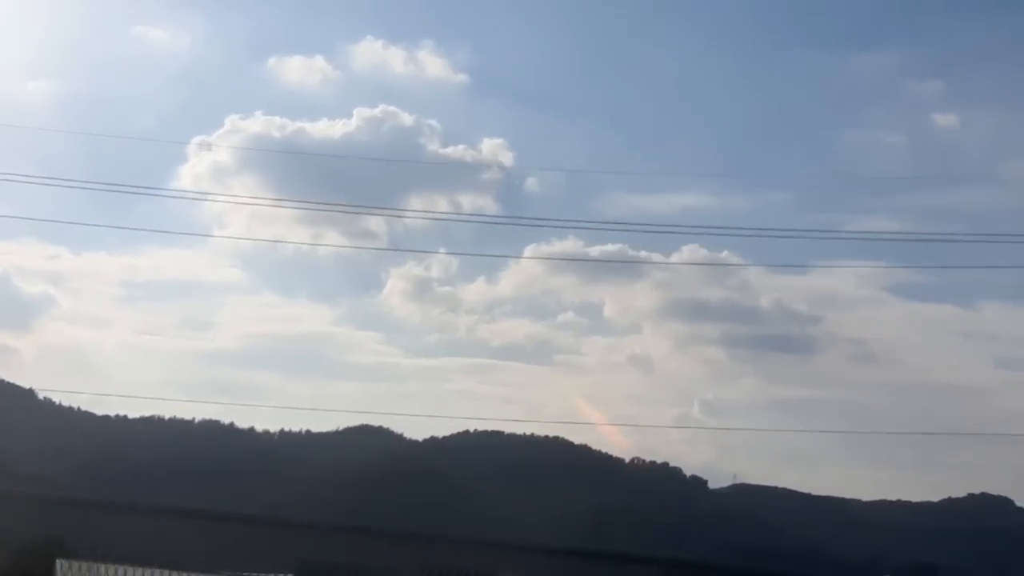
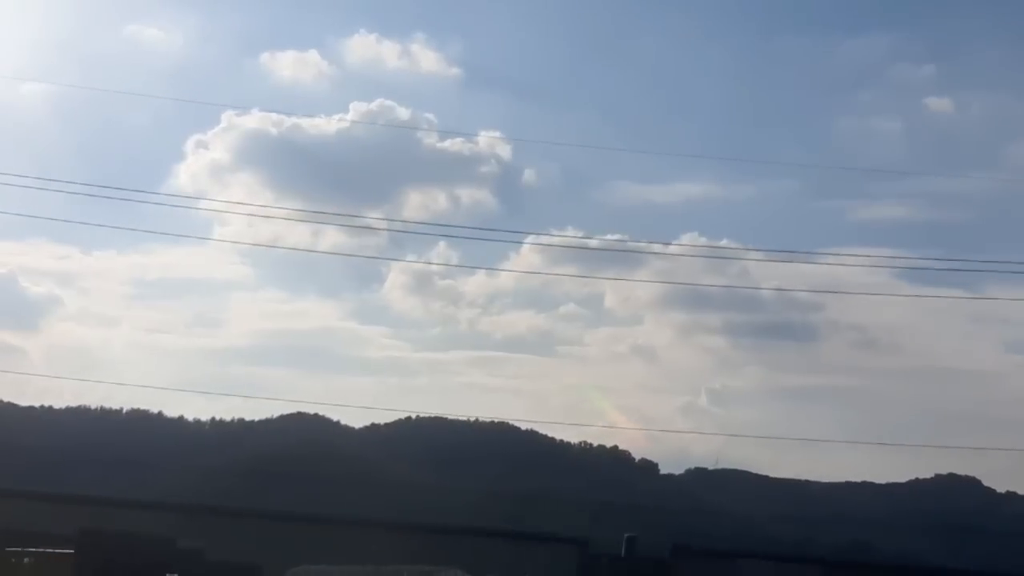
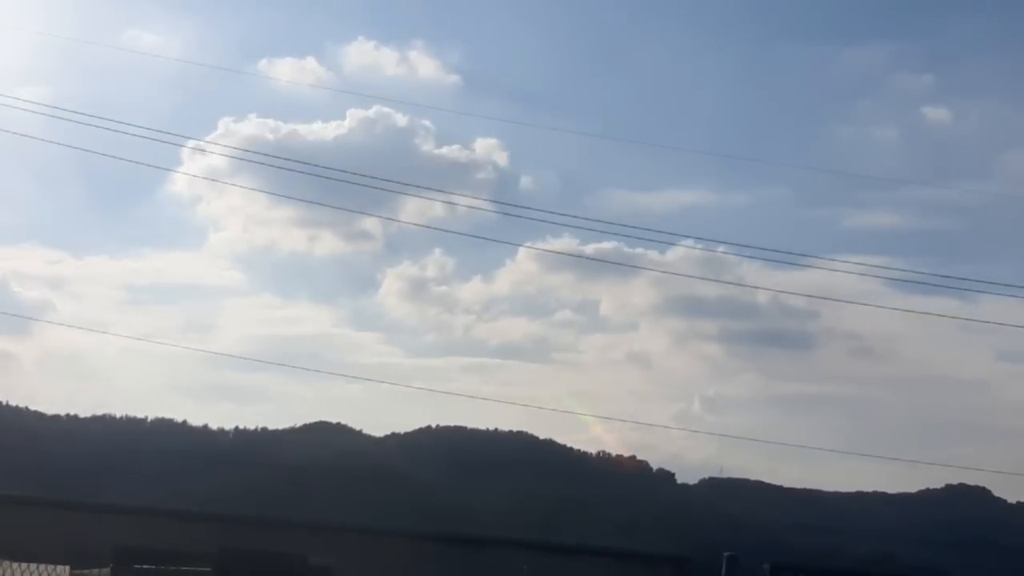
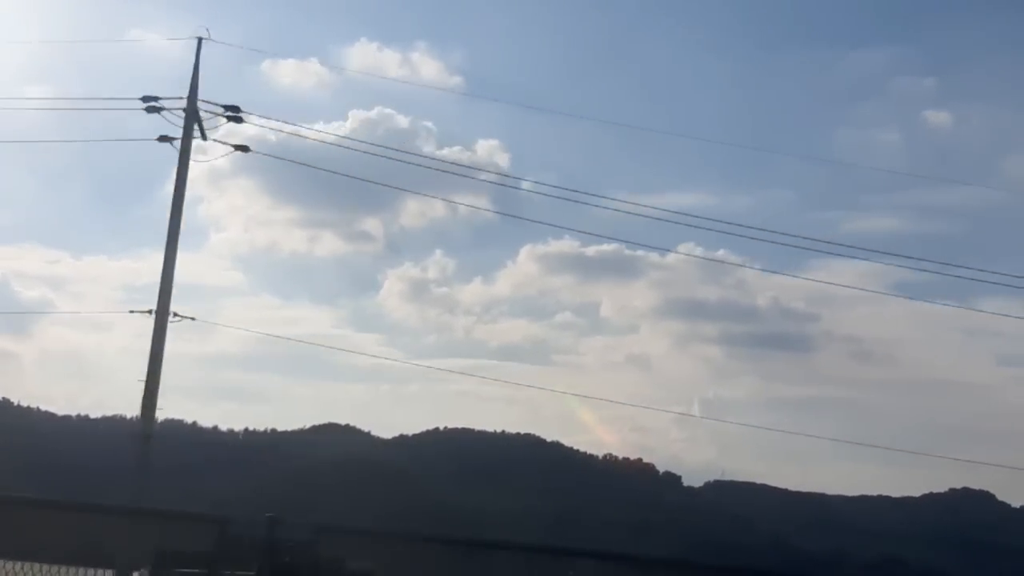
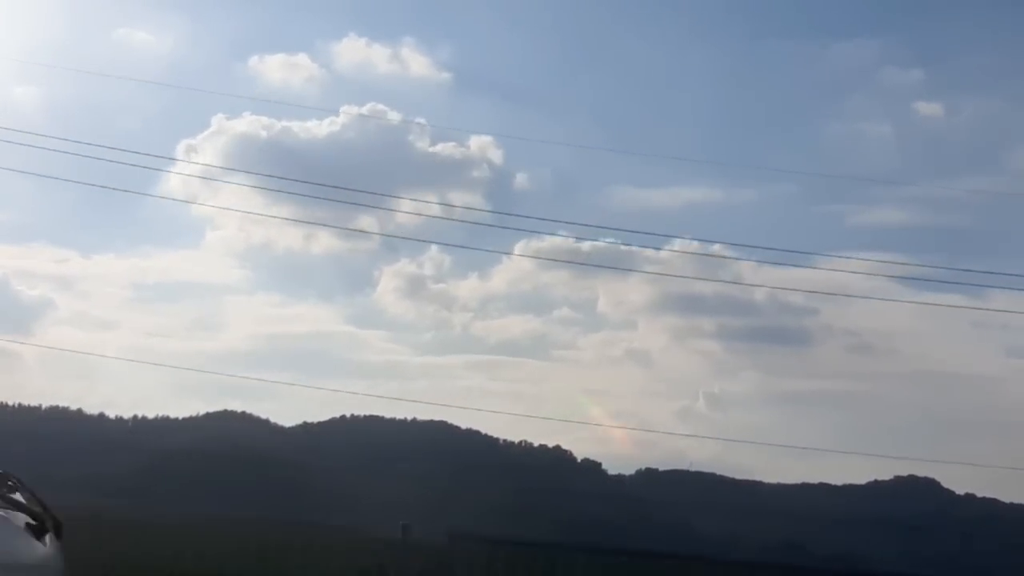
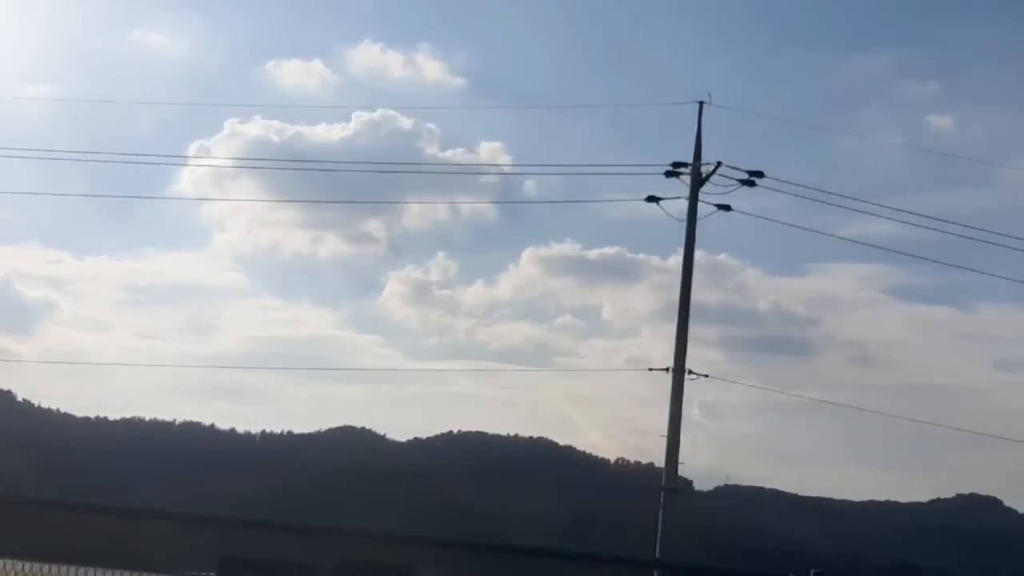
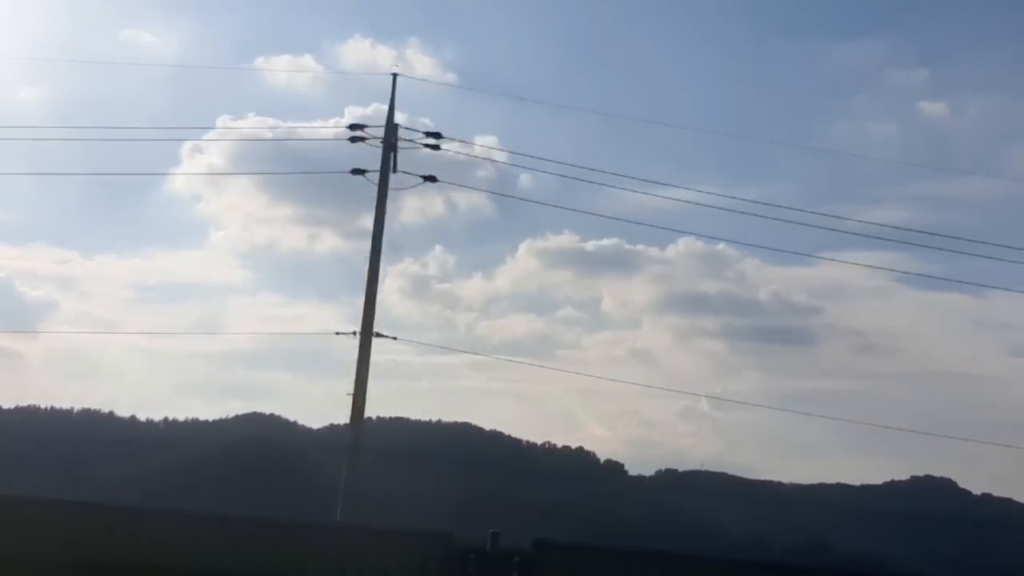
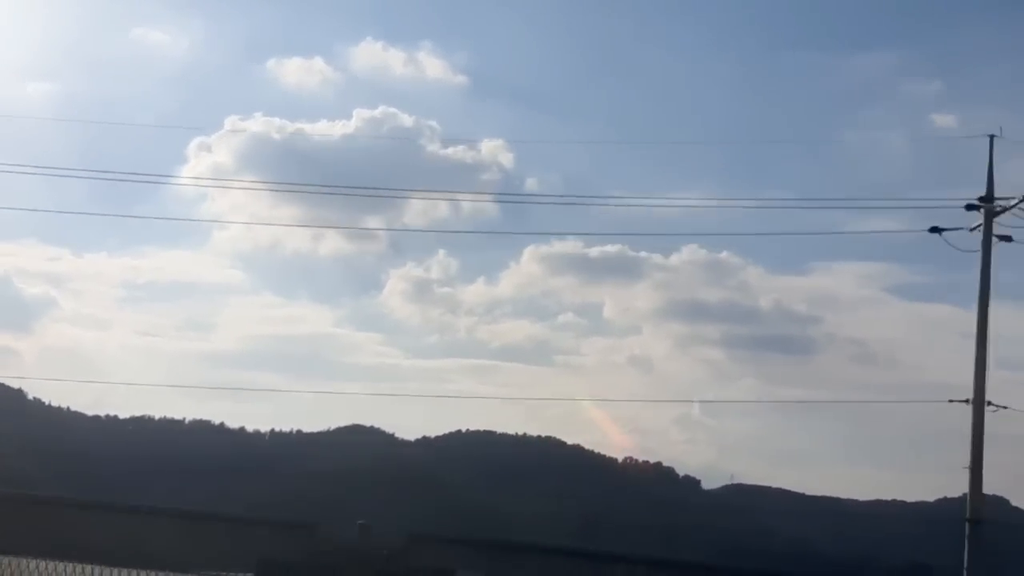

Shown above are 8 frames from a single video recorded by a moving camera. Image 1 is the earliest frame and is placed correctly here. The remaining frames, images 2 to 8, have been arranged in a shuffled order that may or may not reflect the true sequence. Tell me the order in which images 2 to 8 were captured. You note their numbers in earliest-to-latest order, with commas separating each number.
8, 6, 4, 3, 2, 7, 5
